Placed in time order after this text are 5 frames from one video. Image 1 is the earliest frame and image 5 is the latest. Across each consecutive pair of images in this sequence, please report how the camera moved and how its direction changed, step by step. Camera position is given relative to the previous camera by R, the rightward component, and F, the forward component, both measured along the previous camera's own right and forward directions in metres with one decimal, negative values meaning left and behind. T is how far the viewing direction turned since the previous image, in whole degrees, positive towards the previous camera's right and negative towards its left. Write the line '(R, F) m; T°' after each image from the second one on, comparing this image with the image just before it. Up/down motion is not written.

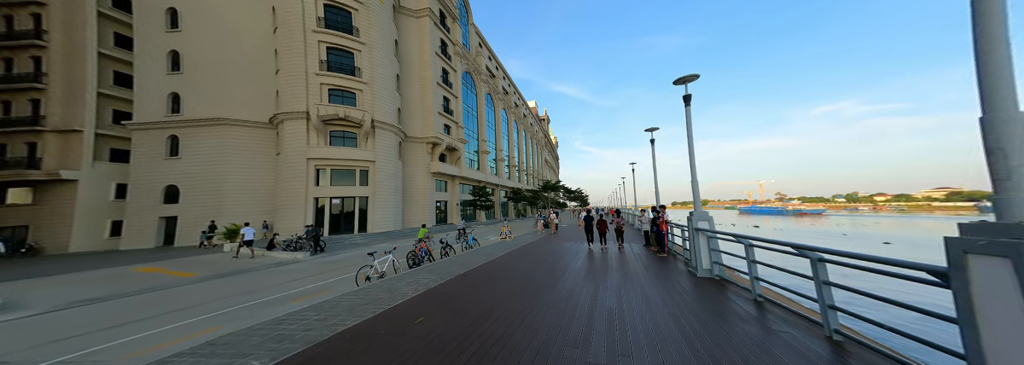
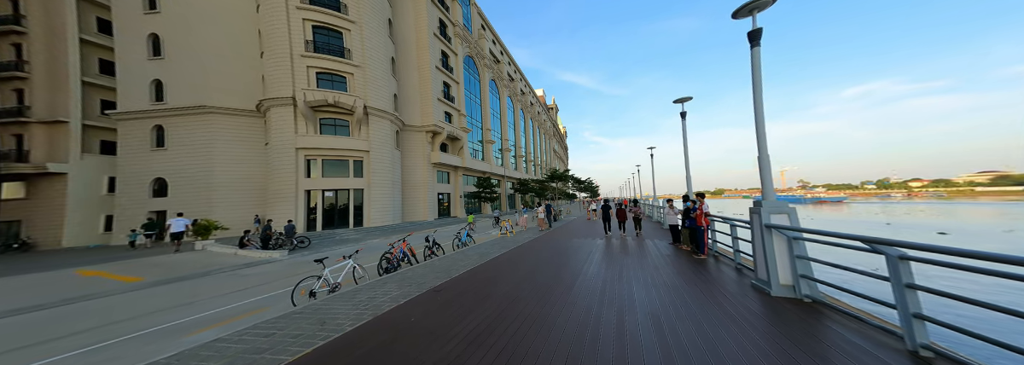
(+0.4, +1.9) m; -2°
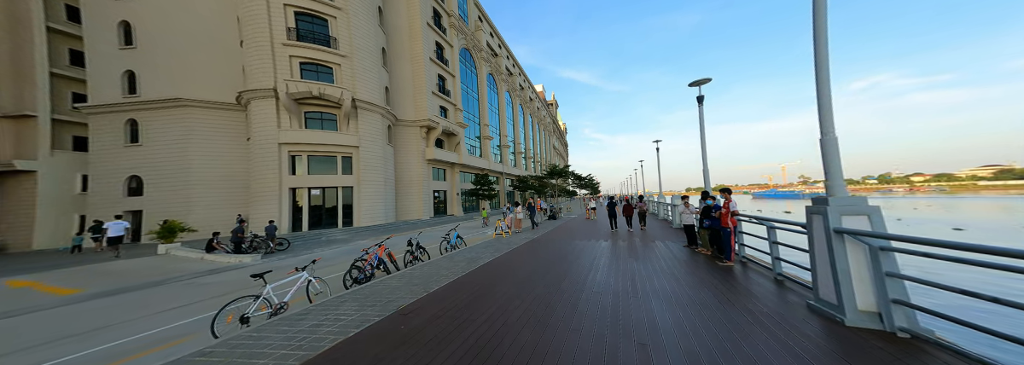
(+0.2, +1.1) m; 0°
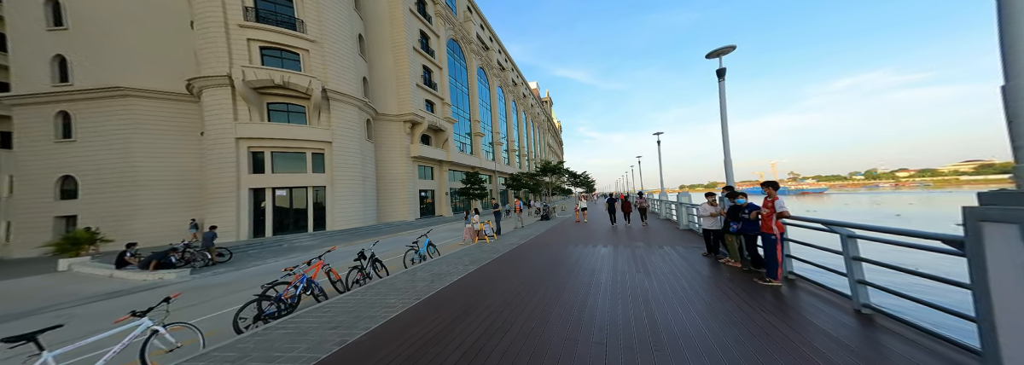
(+0.5, +1.7) m; +1°
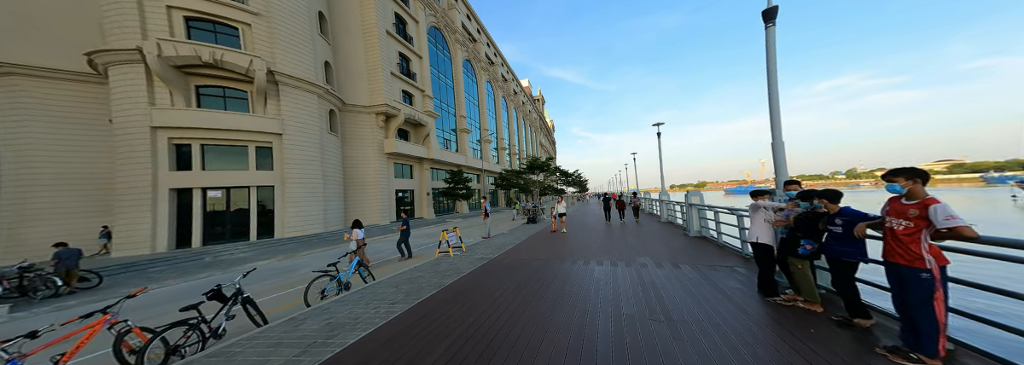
(+0.8, +2.4) m; +2°
